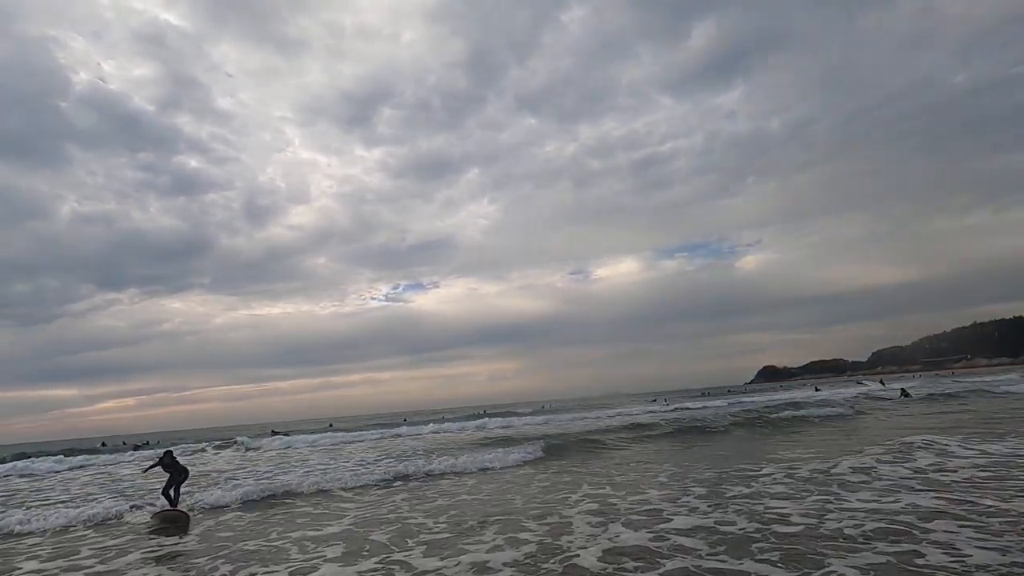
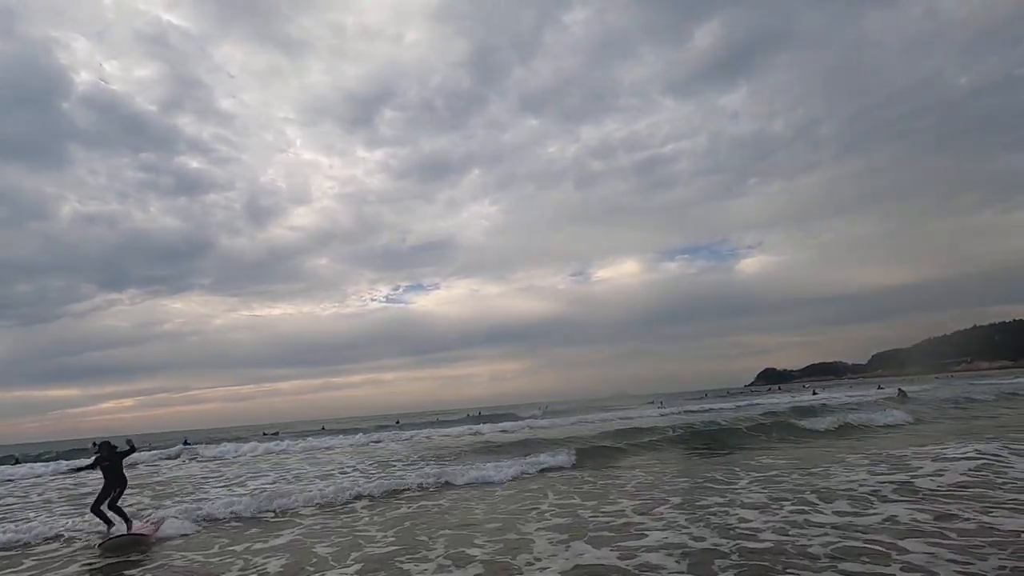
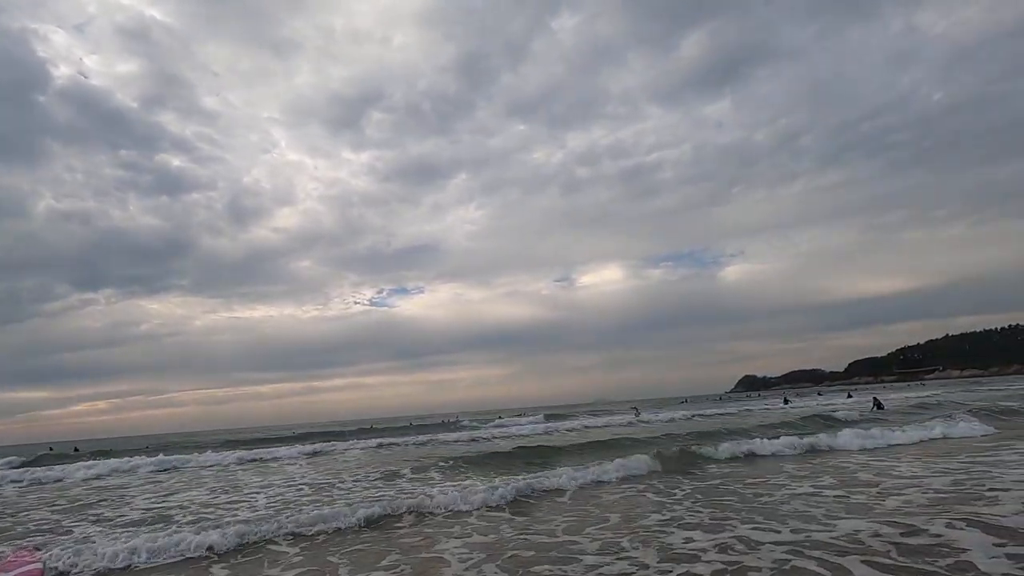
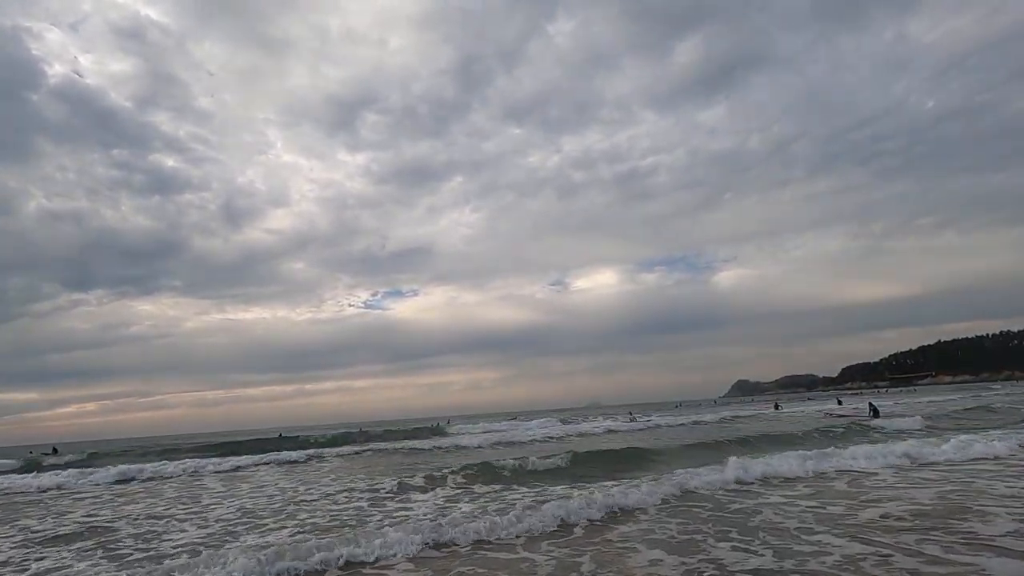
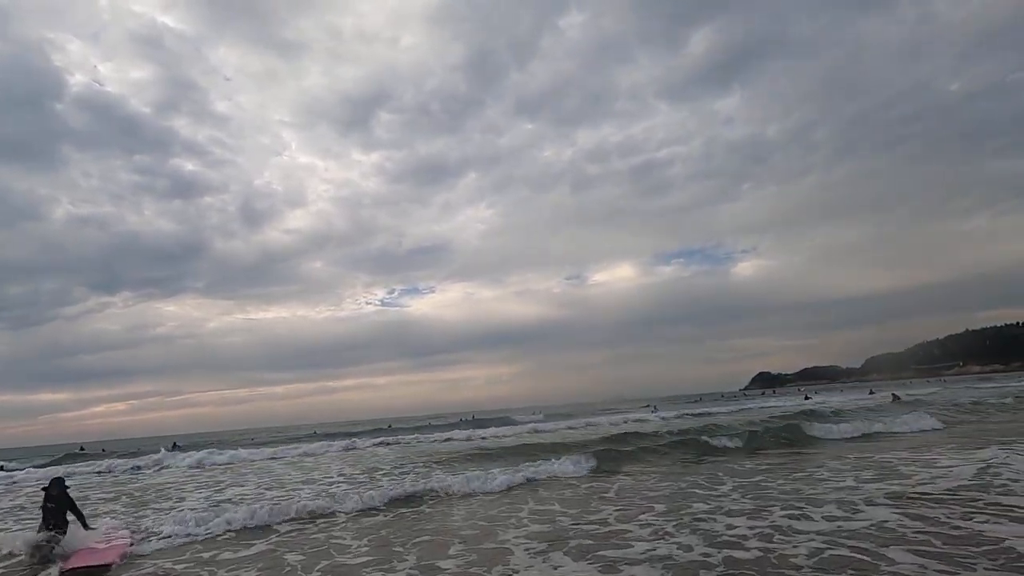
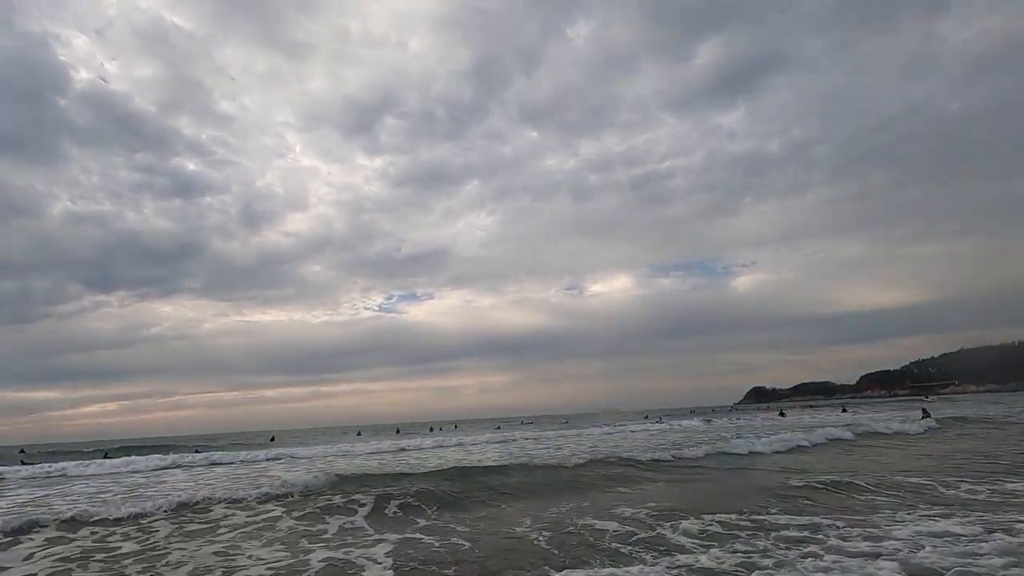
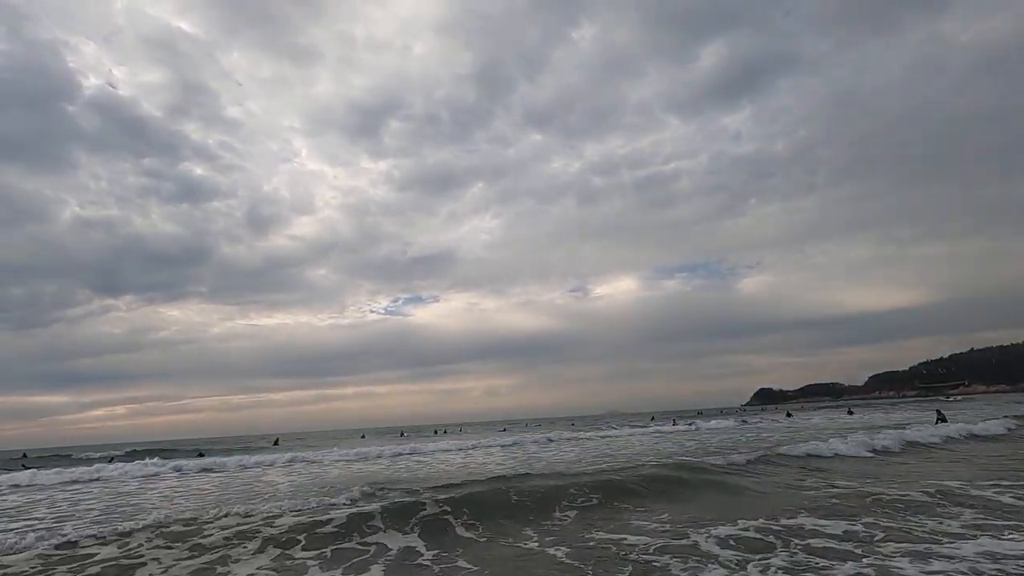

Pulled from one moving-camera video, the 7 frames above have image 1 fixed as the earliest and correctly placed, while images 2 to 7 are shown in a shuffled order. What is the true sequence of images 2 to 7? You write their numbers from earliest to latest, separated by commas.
2, 5, 3, 4, 6, 7
